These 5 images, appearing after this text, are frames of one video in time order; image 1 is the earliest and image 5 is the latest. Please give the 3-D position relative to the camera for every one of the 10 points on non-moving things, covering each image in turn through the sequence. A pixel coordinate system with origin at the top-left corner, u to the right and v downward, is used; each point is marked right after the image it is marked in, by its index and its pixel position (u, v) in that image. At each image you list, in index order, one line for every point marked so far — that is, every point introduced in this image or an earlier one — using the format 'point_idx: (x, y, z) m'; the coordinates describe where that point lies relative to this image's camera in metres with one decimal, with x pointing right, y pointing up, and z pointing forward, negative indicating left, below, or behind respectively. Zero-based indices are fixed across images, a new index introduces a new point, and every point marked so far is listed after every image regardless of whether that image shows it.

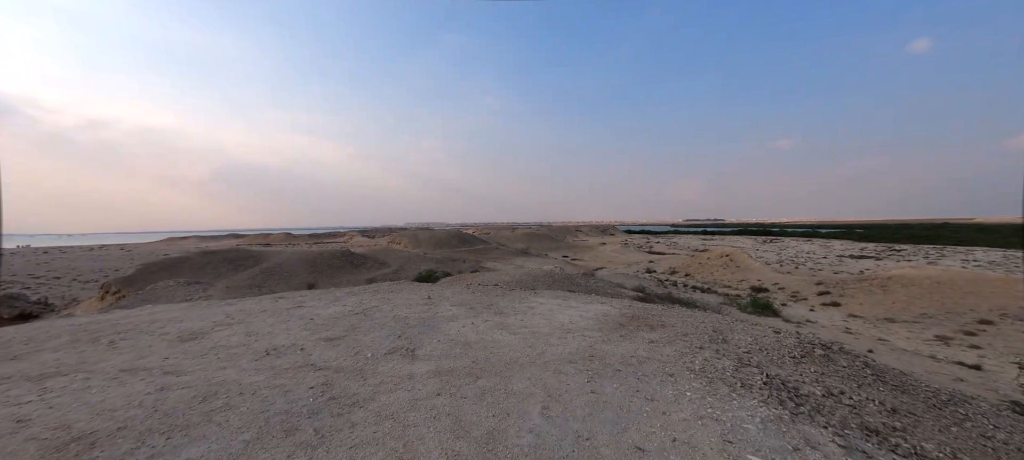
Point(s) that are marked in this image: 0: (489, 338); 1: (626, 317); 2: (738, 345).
0: (-0.3, -1.6, +5.2) m
1: (+2.4, -1.9, +7.4) m
2: (+4.3, -2.2, +6.4) m
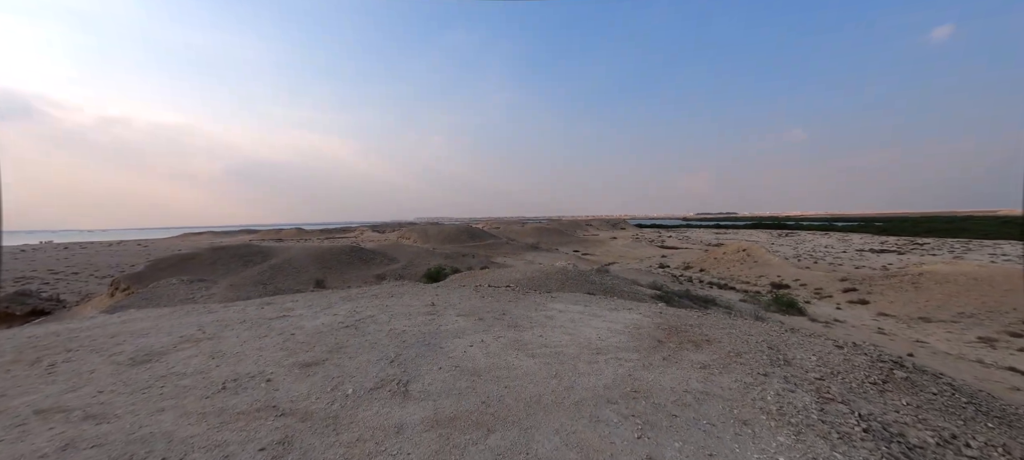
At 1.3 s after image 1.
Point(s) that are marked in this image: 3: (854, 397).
0: (-0.1, -1.6, +4.2) m
1: (+2.7, -1.8, +6.3) m
2: (+4.5, -2.1, +5.3) m
3: (+4.6, -2.2, +4.6) m
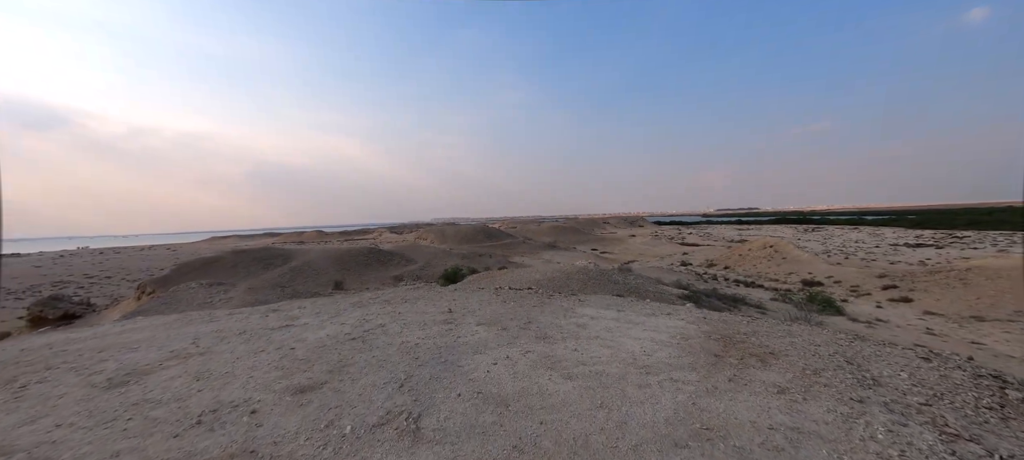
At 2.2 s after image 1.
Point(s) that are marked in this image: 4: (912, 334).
0: (+0.2, -1.6, +3.5) m
1: (+3.2, -1.7, +5.4) m
2: (+4.9, -2.0, +4.3) m
3: (+4.9, -2.1, +3.6) m
4: (+17.4, -4.5, +14.9) m
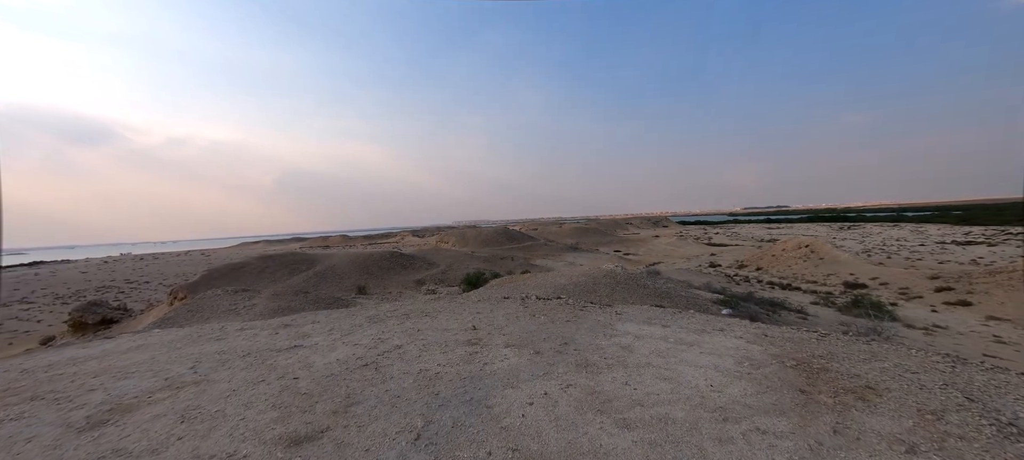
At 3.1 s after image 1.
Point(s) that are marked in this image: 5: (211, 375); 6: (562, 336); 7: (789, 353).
0: (+0.6, -1.7, +2.7) m
1: (+3.6, -1.8, +4.5) m
2: (+5.3, -2.0, +3.3) m
3: (+5.3, -2.1, +2.6) m
4: (+18.4, -4.5, +13.2) m
5: (-3.6, -1.7, +4.1) m
6: (+0.8, -1.6, +5.2) m
7: (+4.2, -1.9, +5.2) m
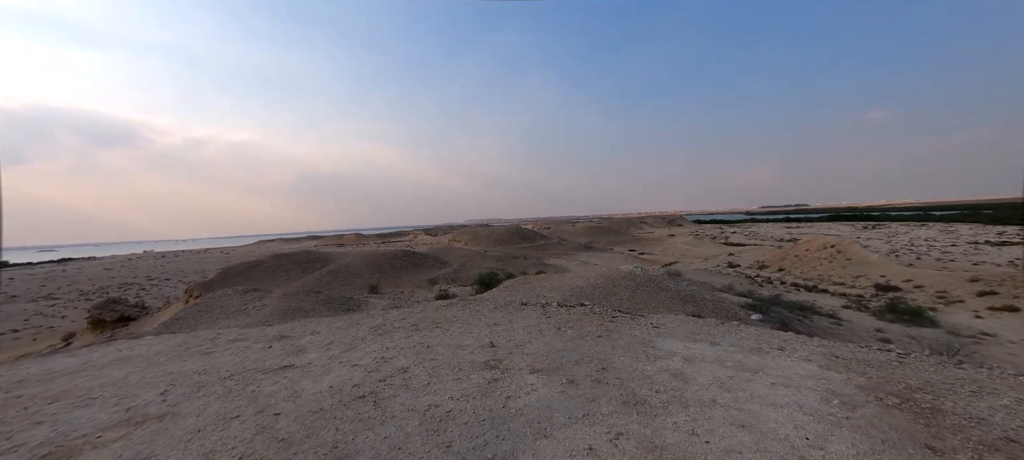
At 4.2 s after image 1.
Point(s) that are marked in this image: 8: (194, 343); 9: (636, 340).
0: (+0.8, -1.7, +1.9) m
1: (+3.9, -1.8, +3.5) m
2: (+5.6, -2.1, +2.3) m
3: (+5.5, -2.2, +1.6) m
4: (+19.0, -4.5, +11.7) m
5: (-3.3, -1.7, +3.4) m
6: (+1.1, -1.6, +4.4) m
7: (+4.5, -1.9, +4.2) m
8: (-5.5, -2.0, +6.0) m
9: (+2.0, -1.7, +5.4) m
